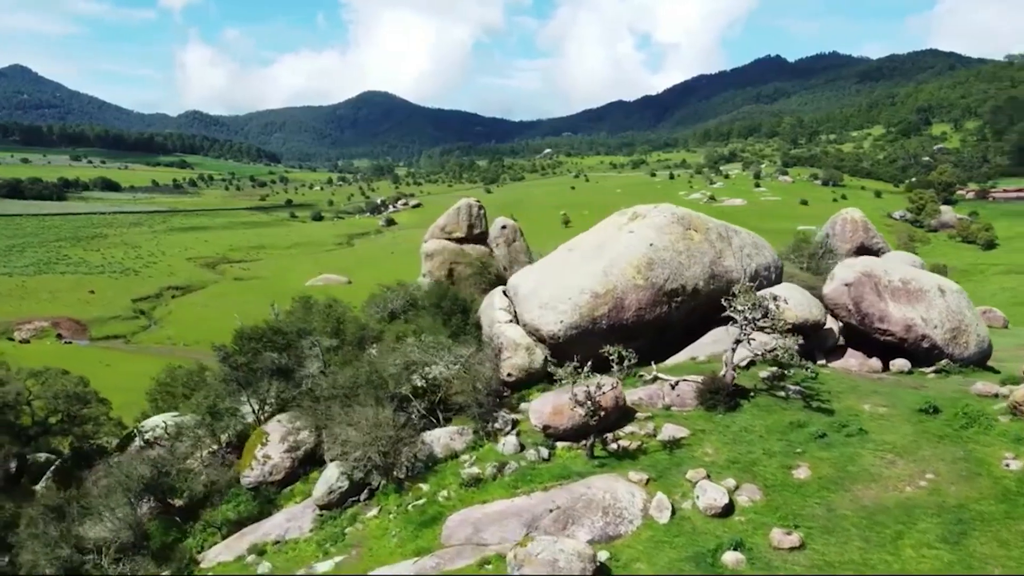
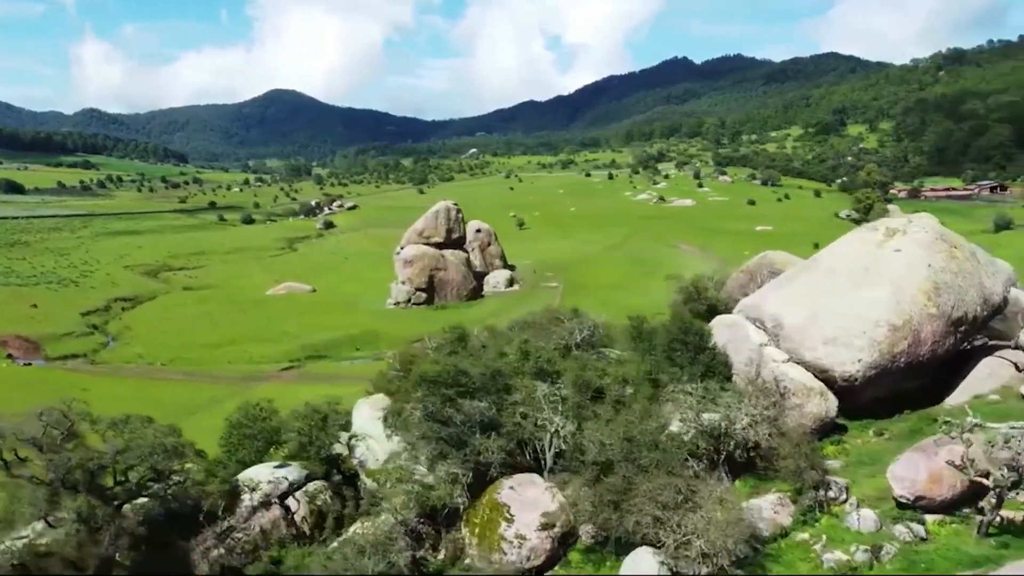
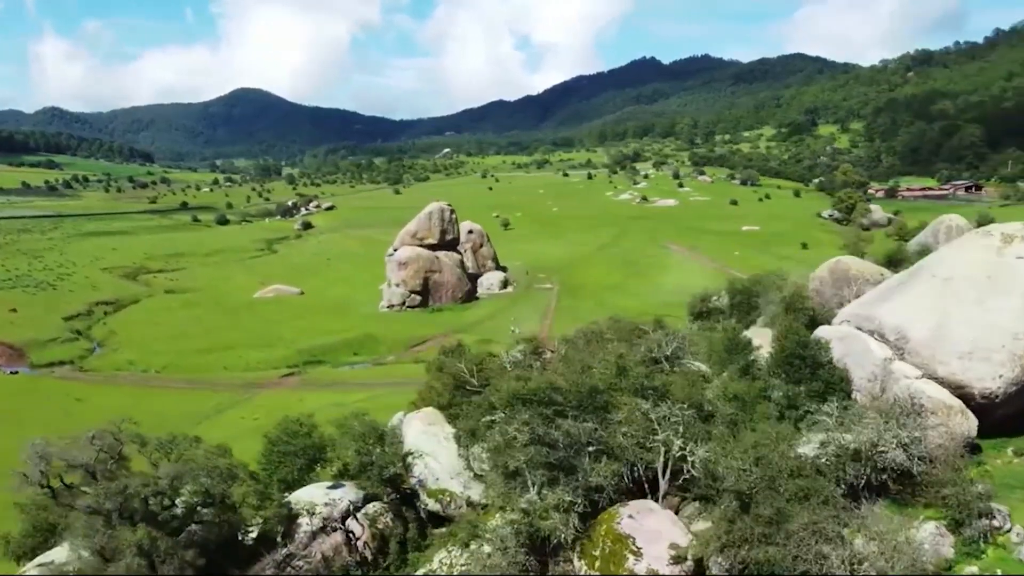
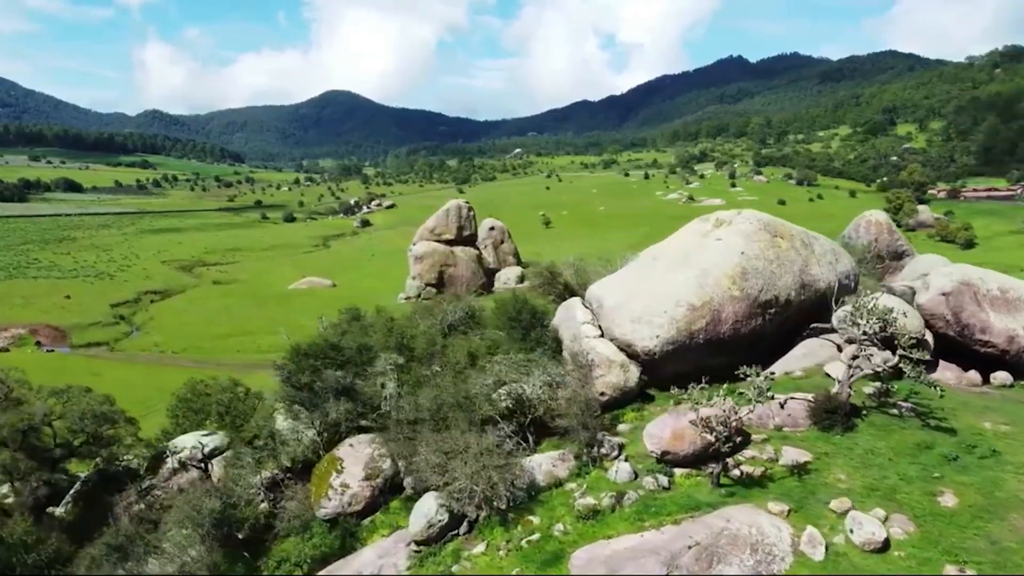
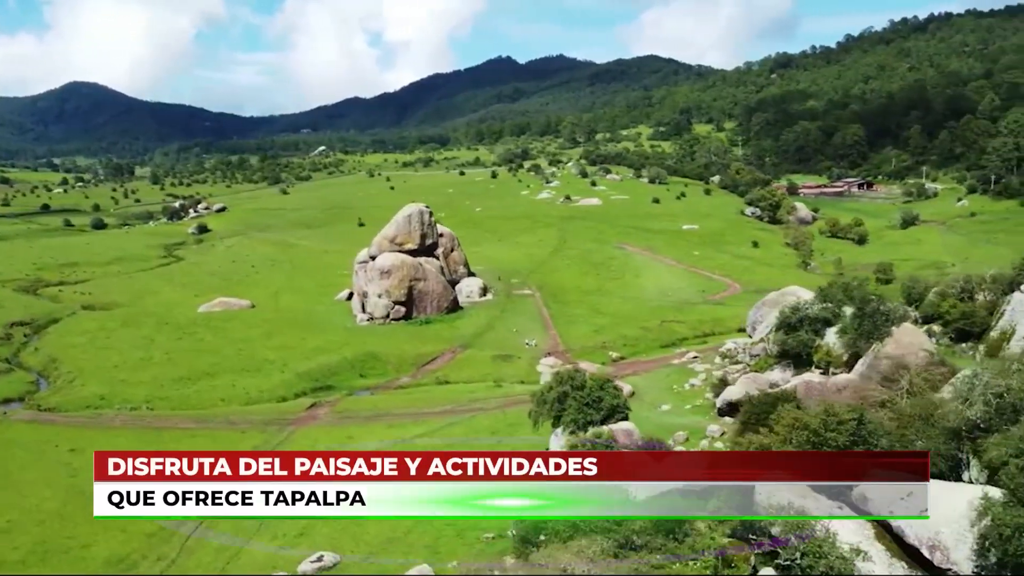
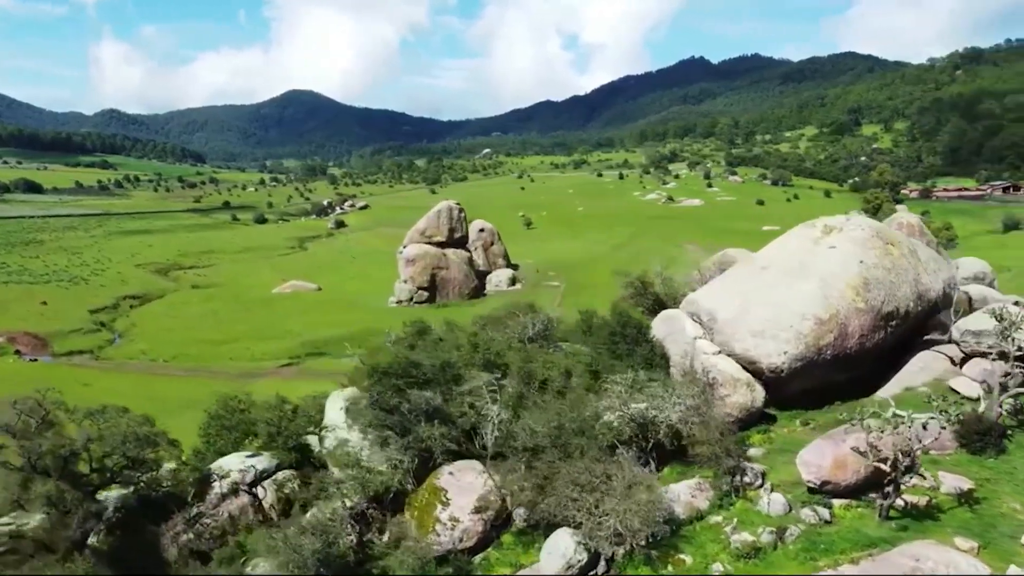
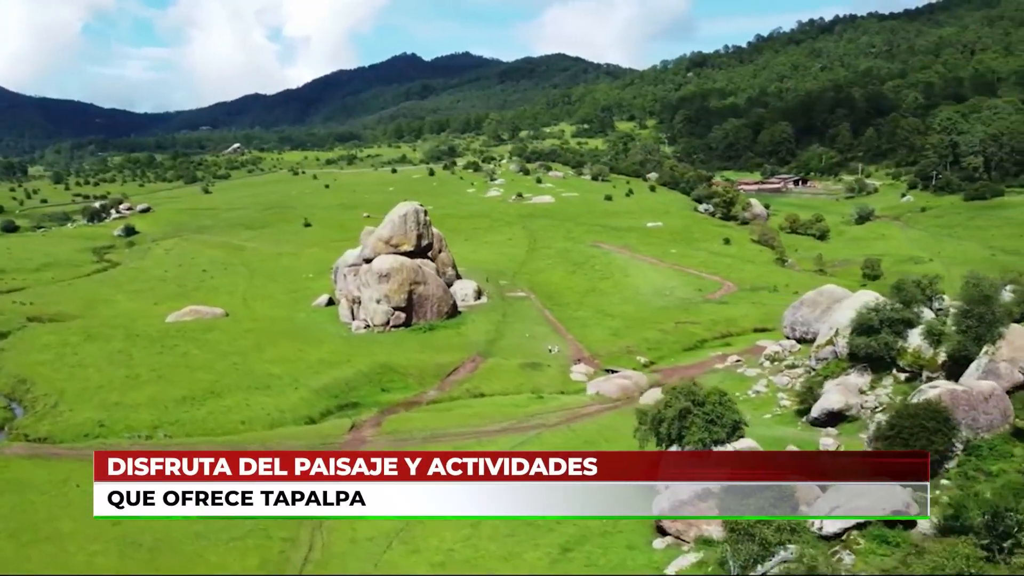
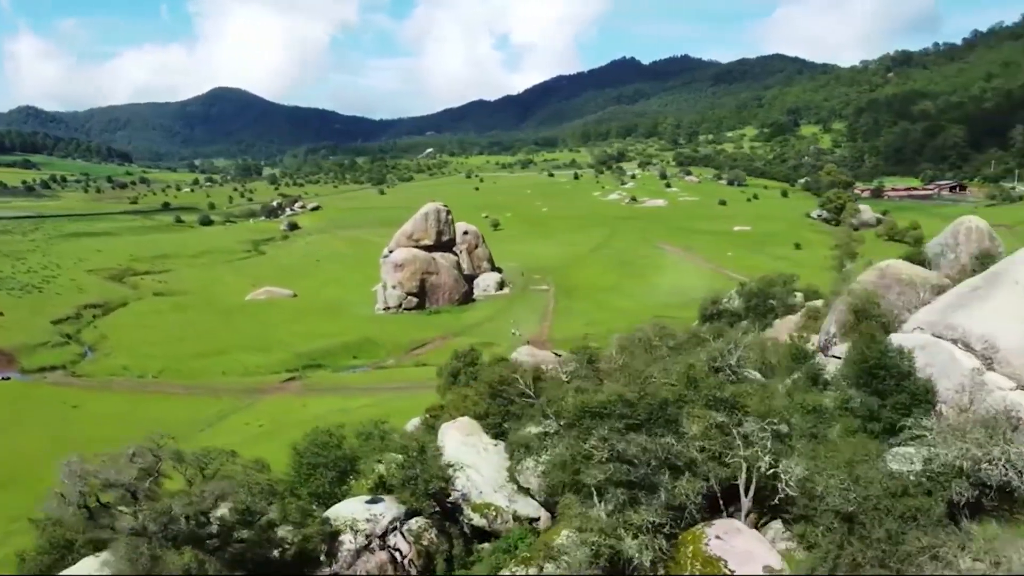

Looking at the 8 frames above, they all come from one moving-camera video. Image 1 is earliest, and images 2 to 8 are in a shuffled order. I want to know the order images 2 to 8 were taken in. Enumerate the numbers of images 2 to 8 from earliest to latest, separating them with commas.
4, 6, 2, 3, 8, 5, 7
